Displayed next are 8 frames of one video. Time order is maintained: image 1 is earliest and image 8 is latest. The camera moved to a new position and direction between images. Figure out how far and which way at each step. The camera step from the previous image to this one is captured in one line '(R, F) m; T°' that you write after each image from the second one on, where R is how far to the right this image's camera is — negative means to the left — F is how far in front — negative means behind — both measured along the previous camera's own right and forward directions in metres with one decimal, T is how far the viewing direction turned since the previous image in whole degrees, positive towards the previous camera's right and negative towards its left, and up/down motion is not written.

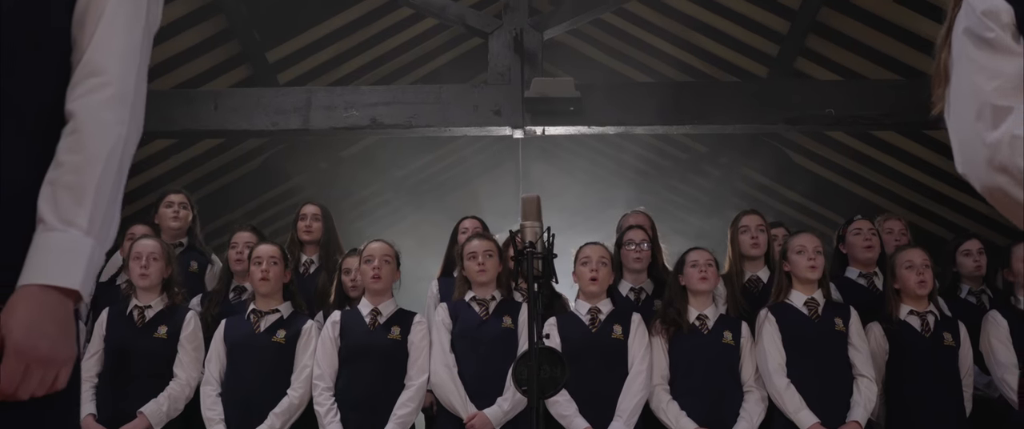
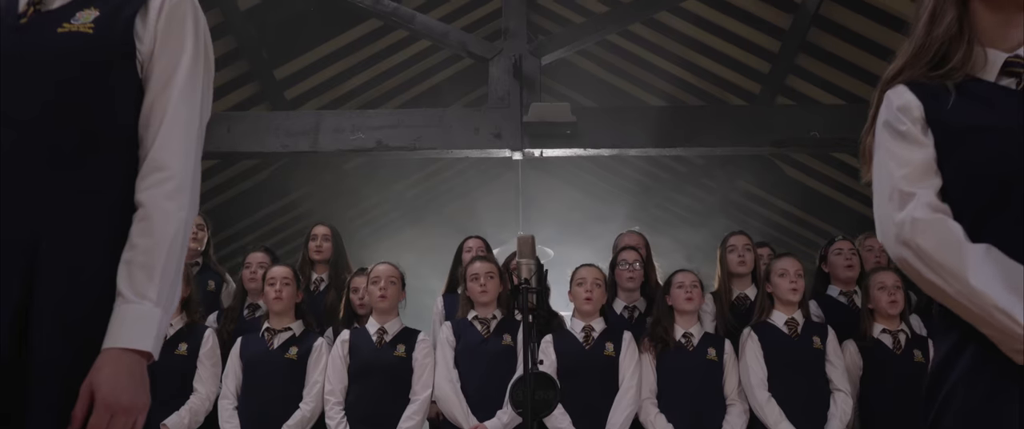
(0.0, -0.2) m; 0°
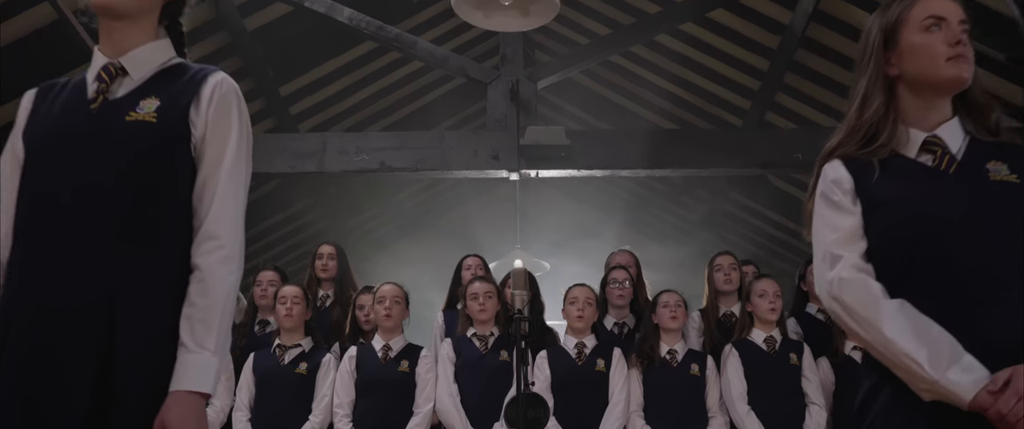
(0.0, -0.3) m; 0°
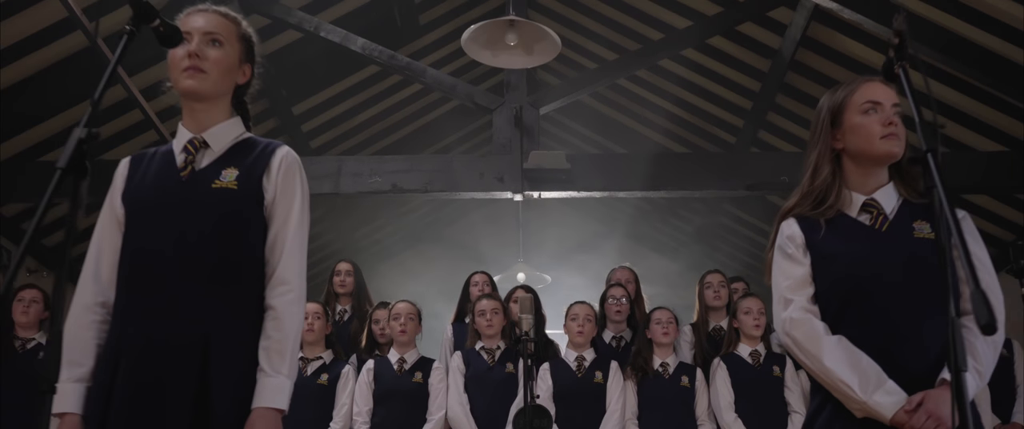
(0.0, -0.4) m; 0°
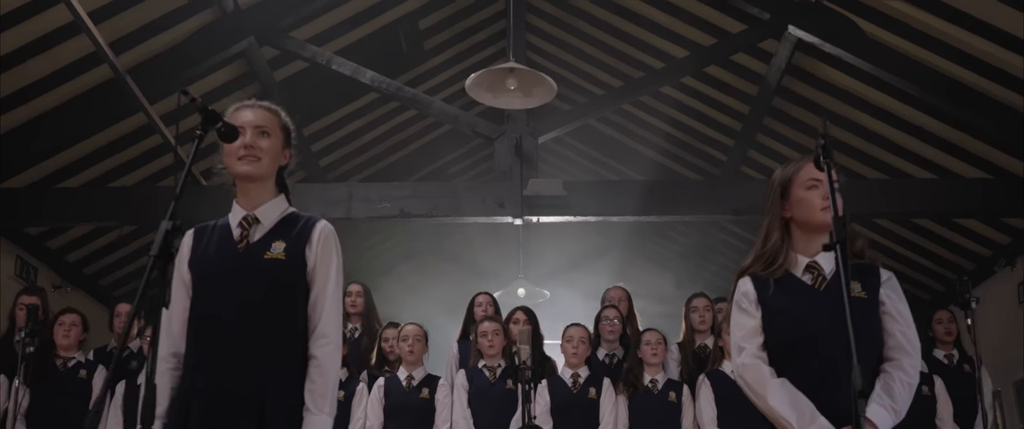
(0.0, -0.4) m; 0°
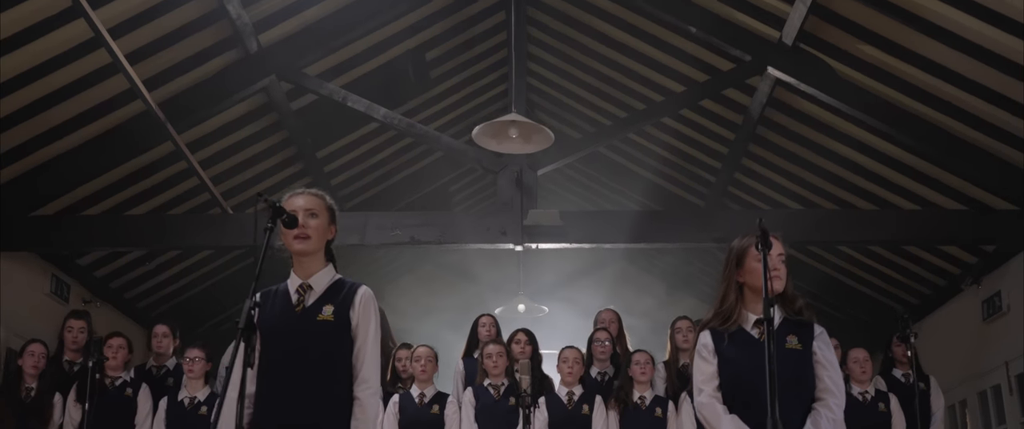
(0.0, -0.6) m; 0°
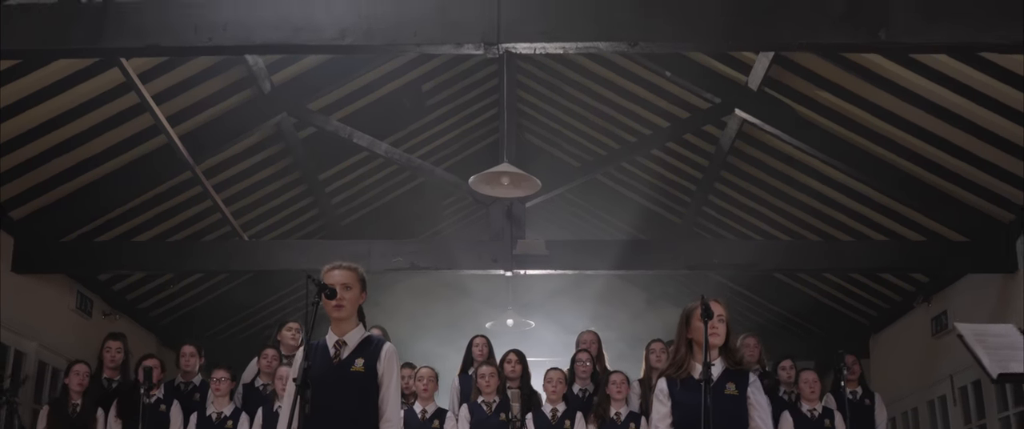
(0.0, -0.7) m; +1°
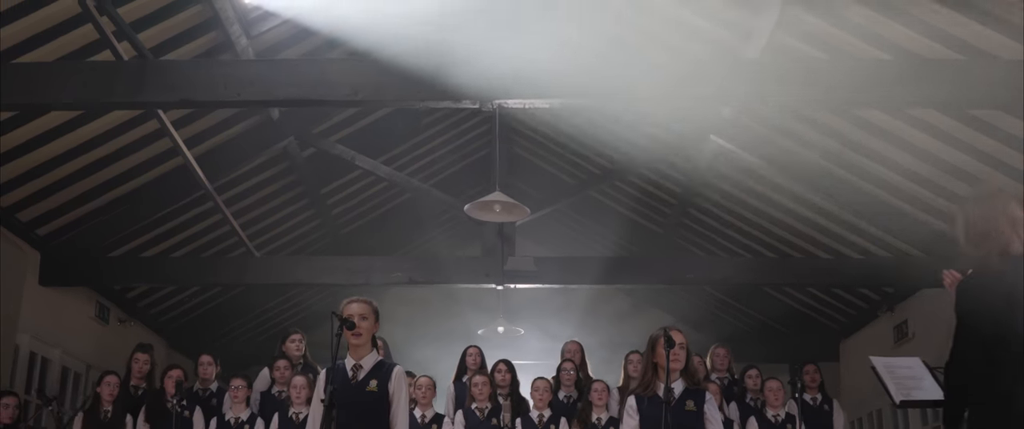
(0.0, -0.7) m; 0°
